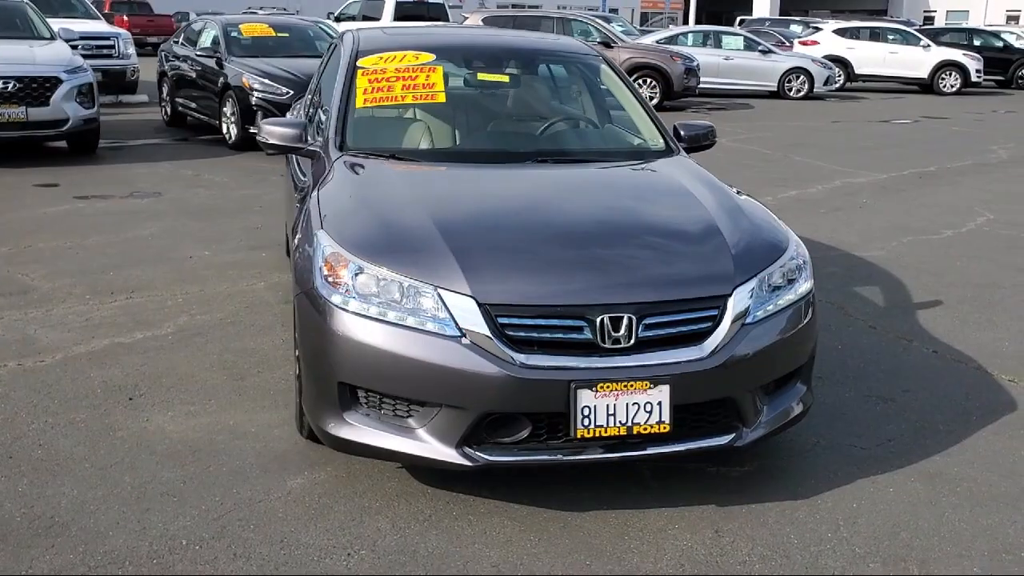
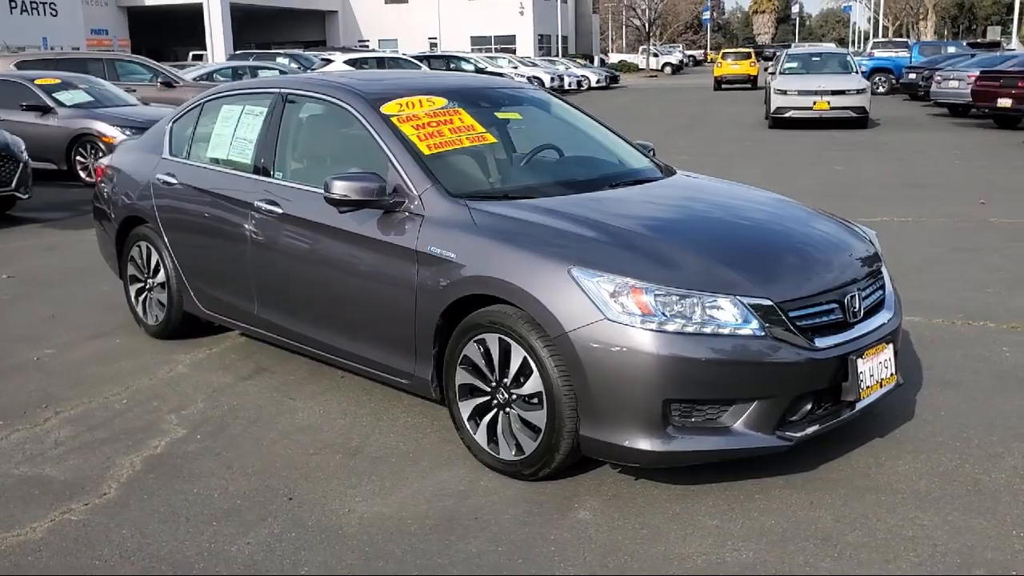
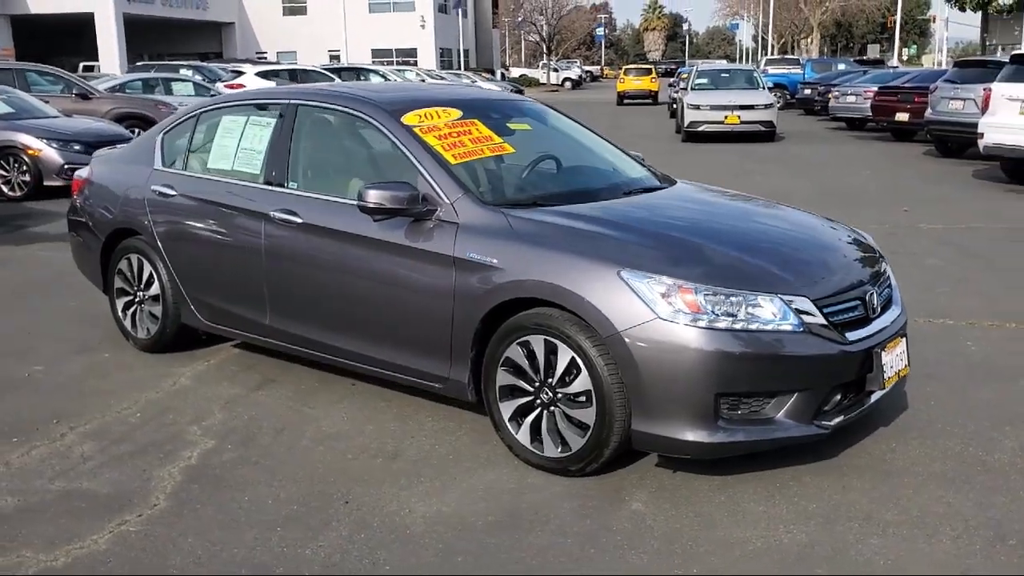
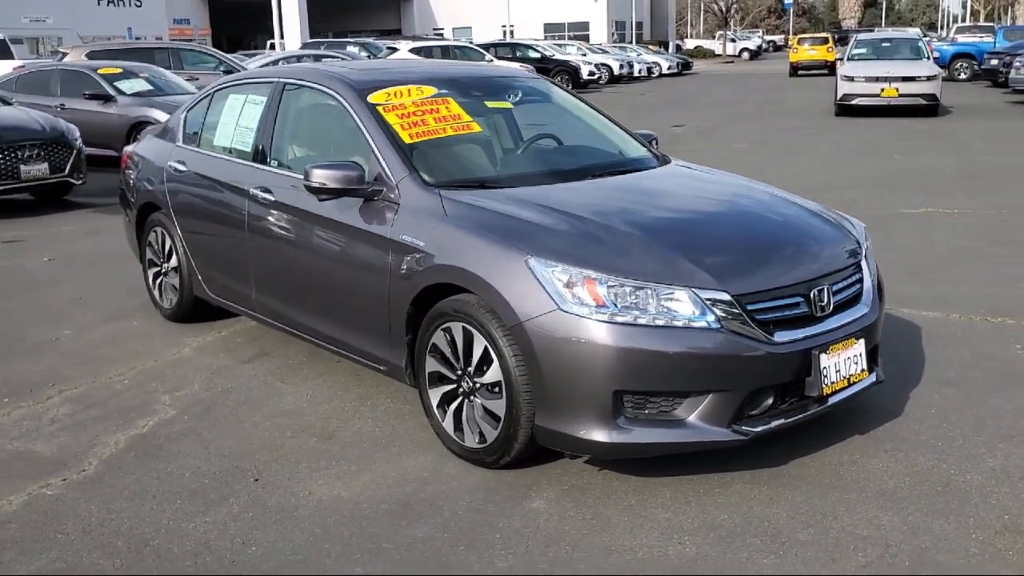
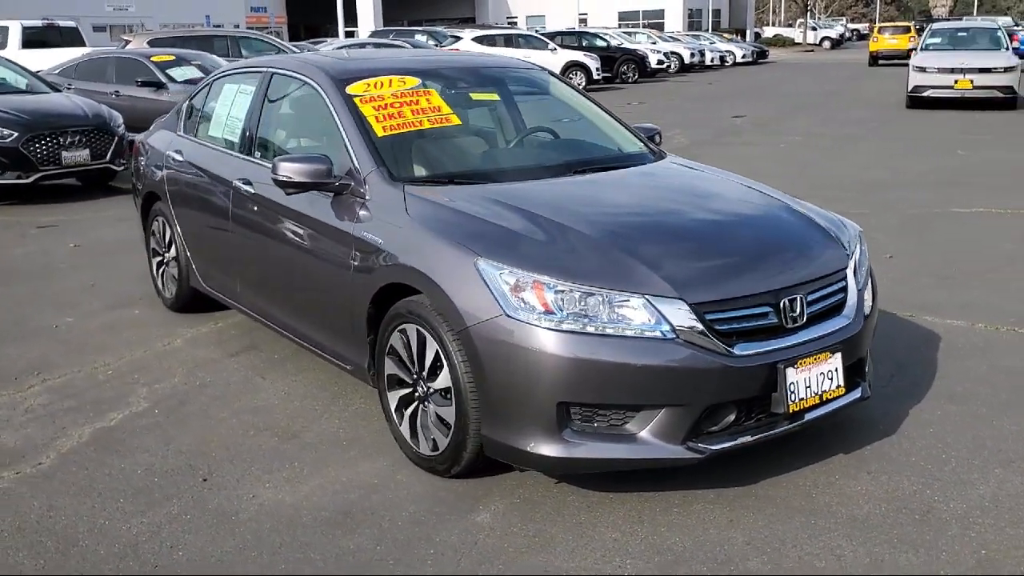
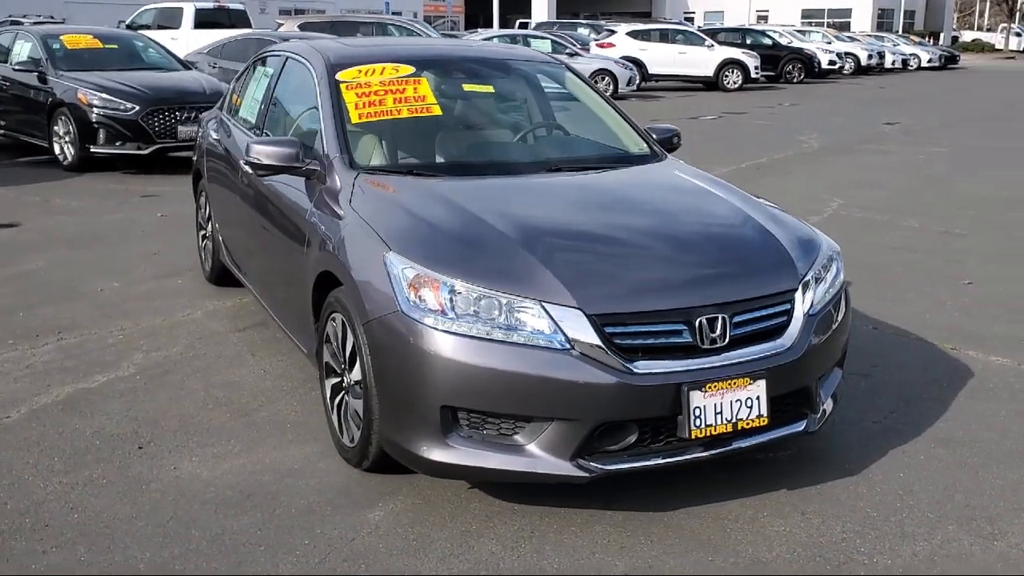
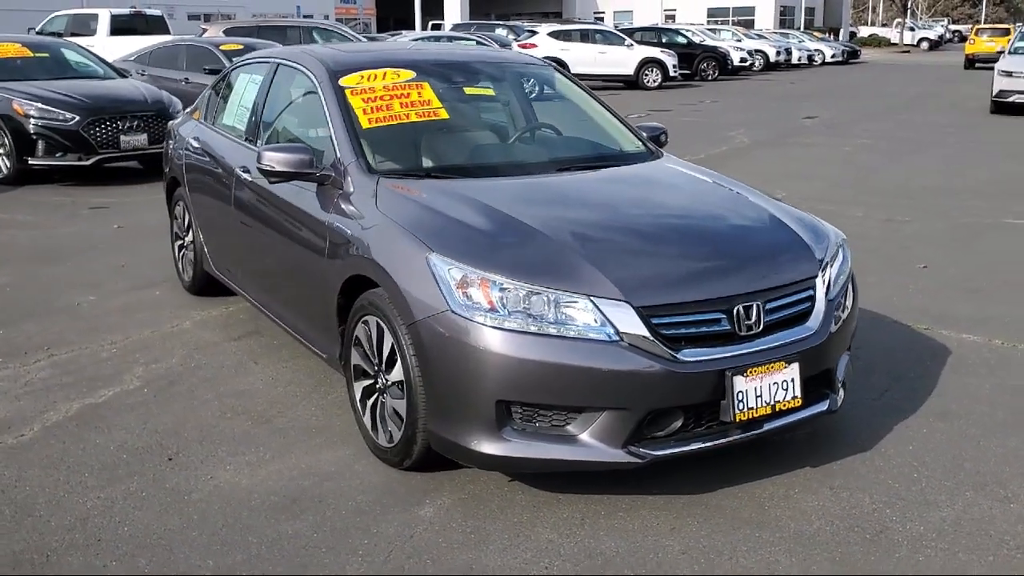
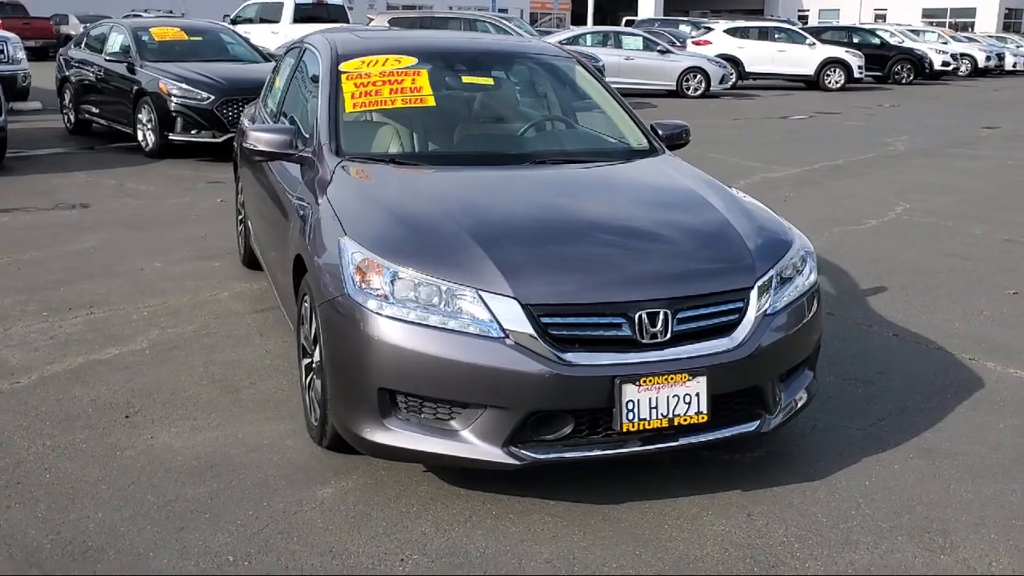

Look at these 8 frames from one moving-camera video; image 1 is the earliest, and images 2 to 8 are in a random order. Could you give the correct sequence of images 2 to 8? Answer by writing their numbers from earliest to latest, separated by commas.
8, 6, 7, 5, 4, 2, 3
